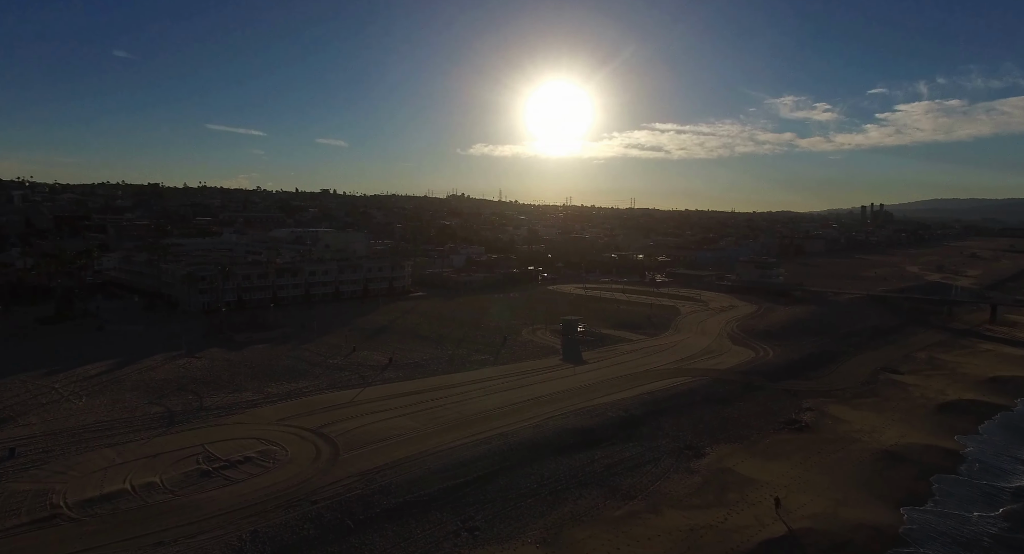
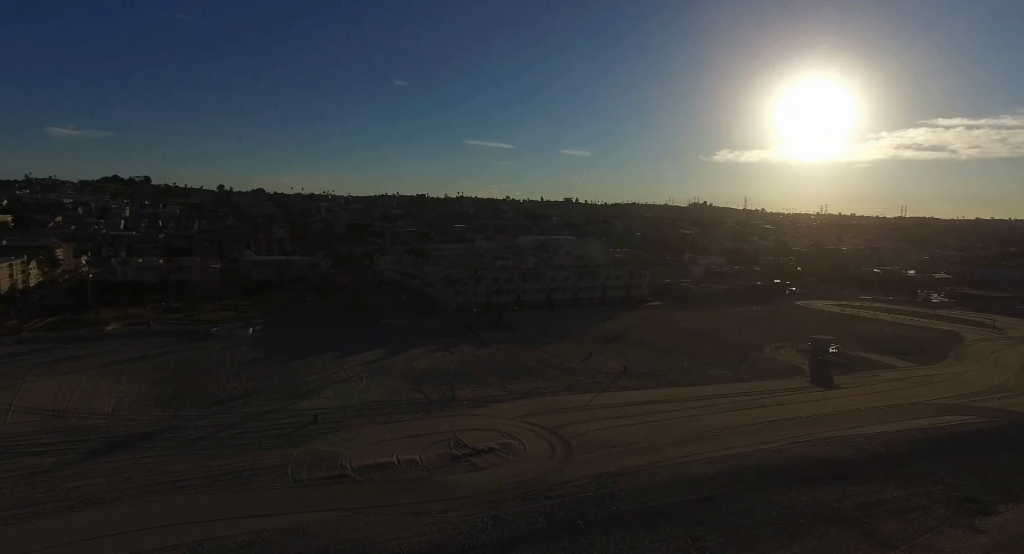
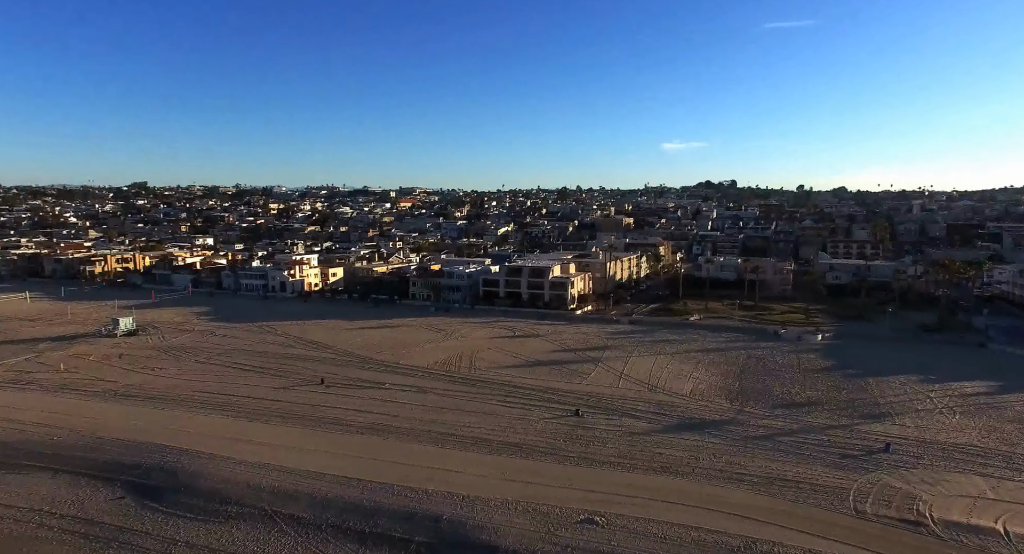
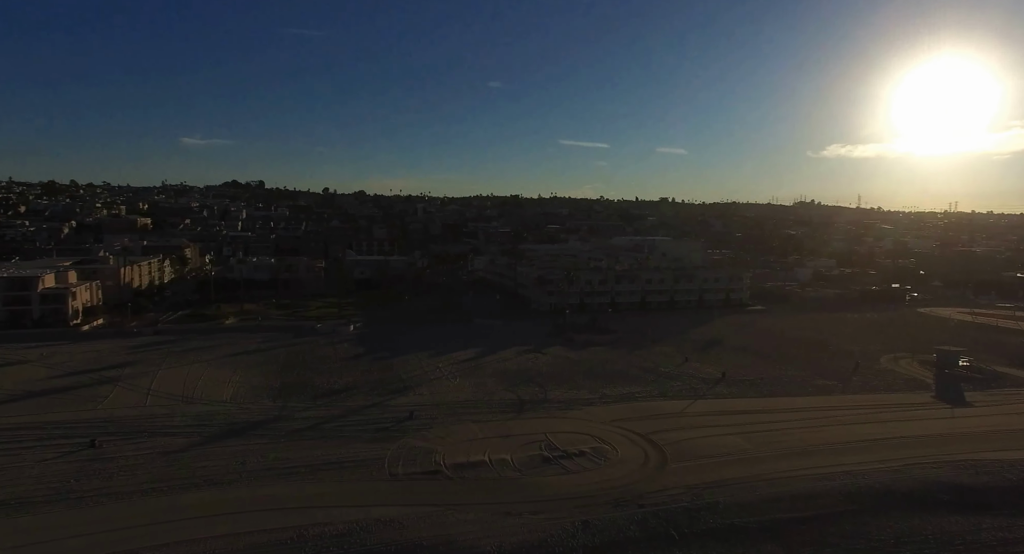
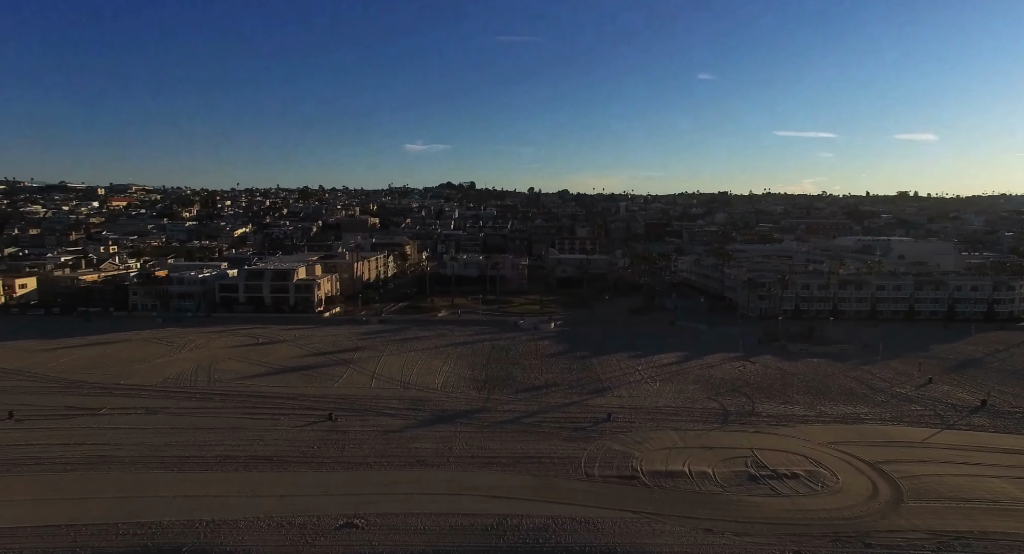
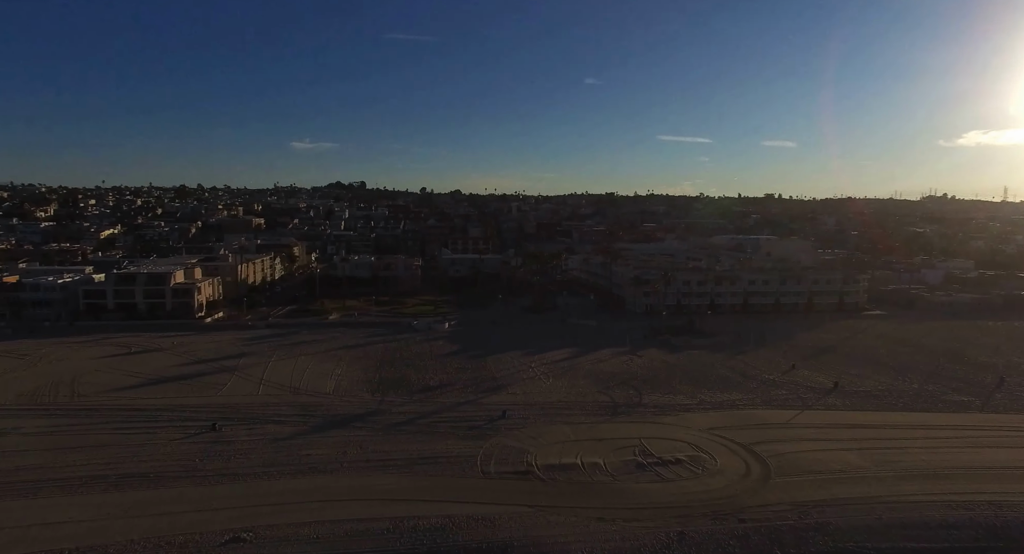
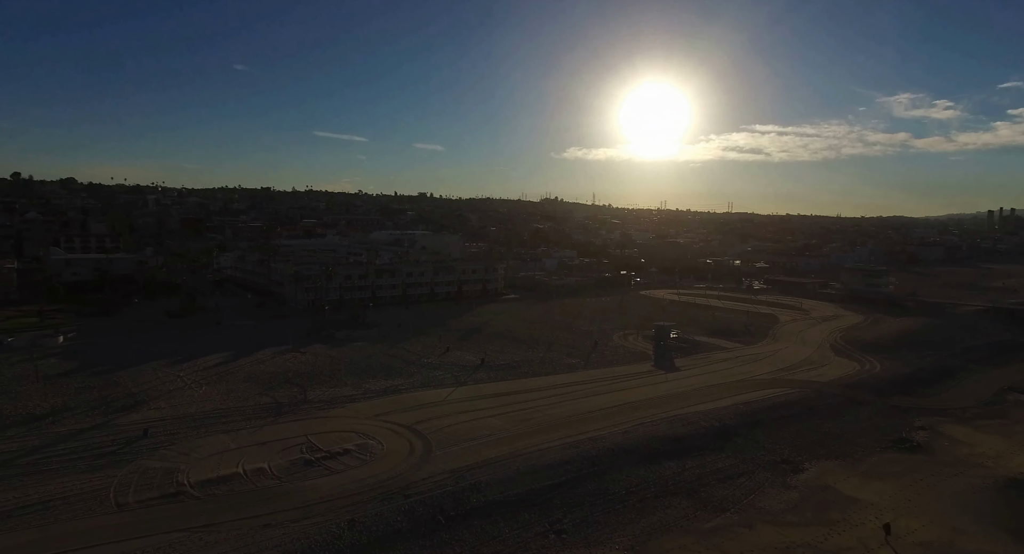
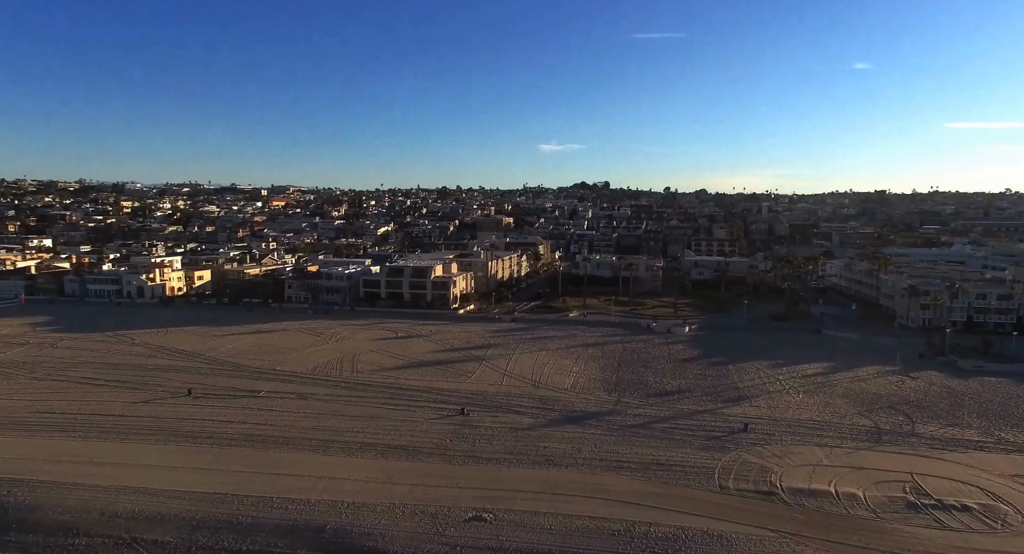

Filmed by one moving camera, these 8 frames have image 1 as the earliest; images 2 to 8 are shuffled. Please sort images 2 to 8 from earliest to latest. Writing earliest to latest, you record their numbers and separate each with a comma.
7, 2, 4, 6, 5, 8, 3
